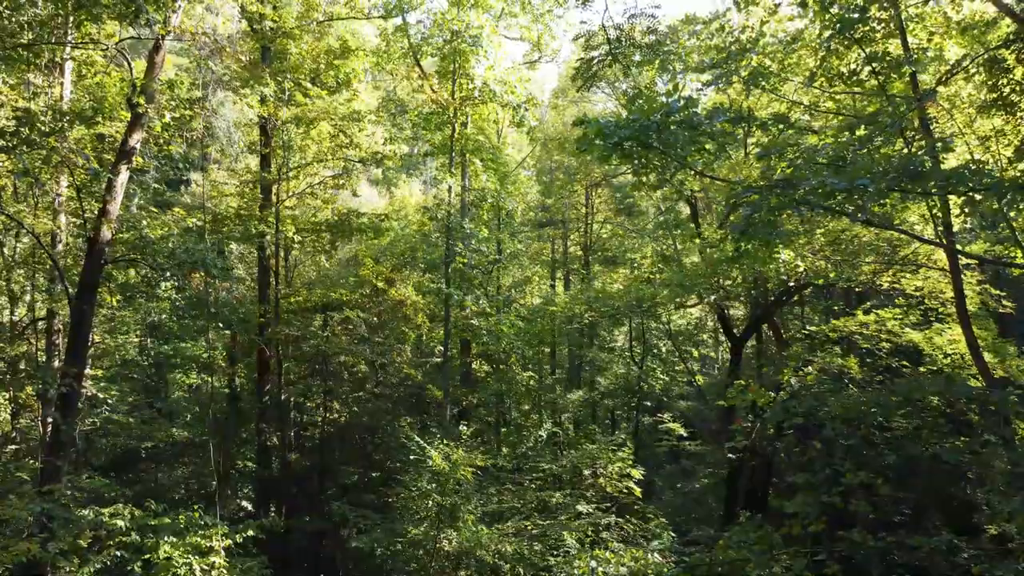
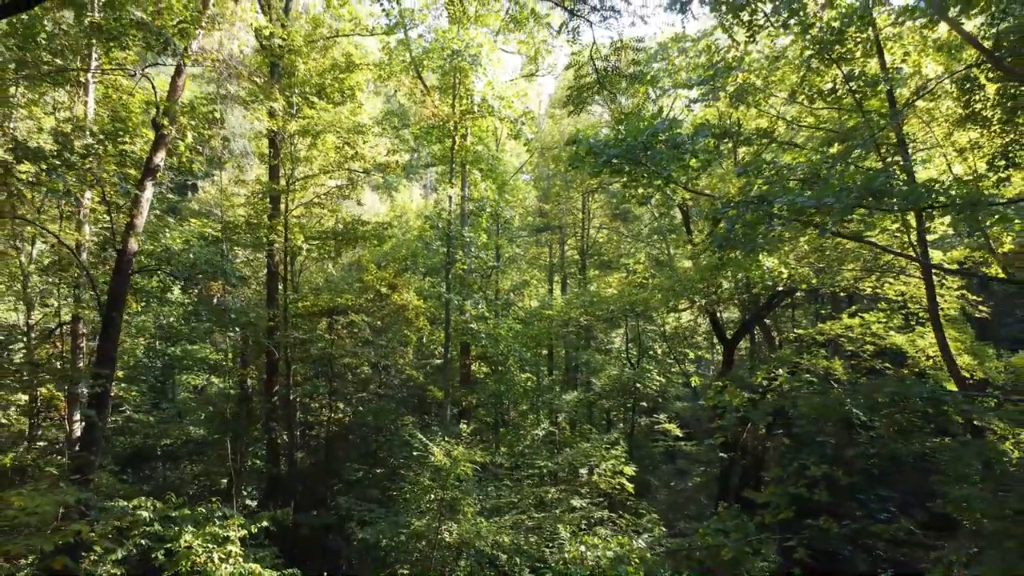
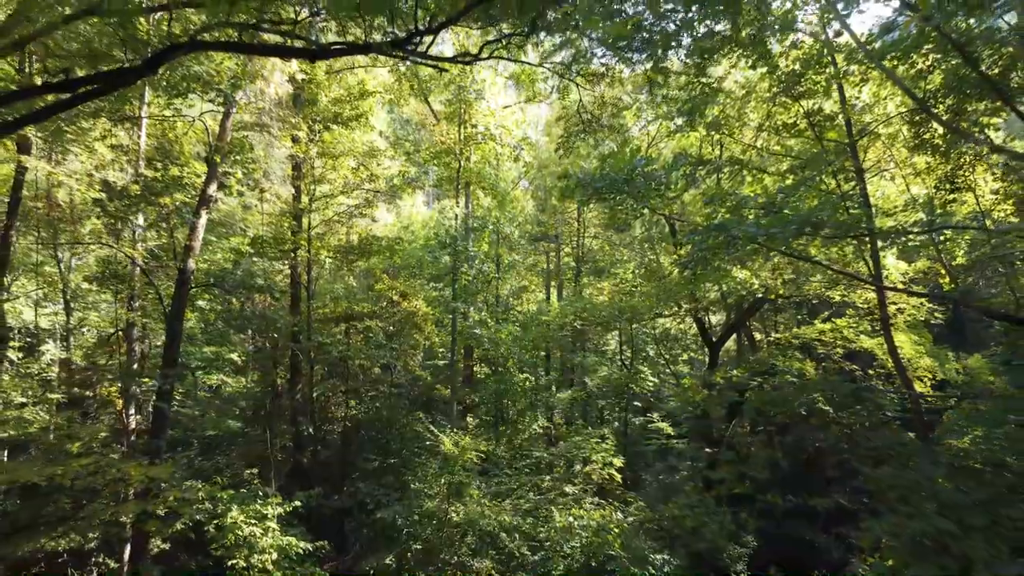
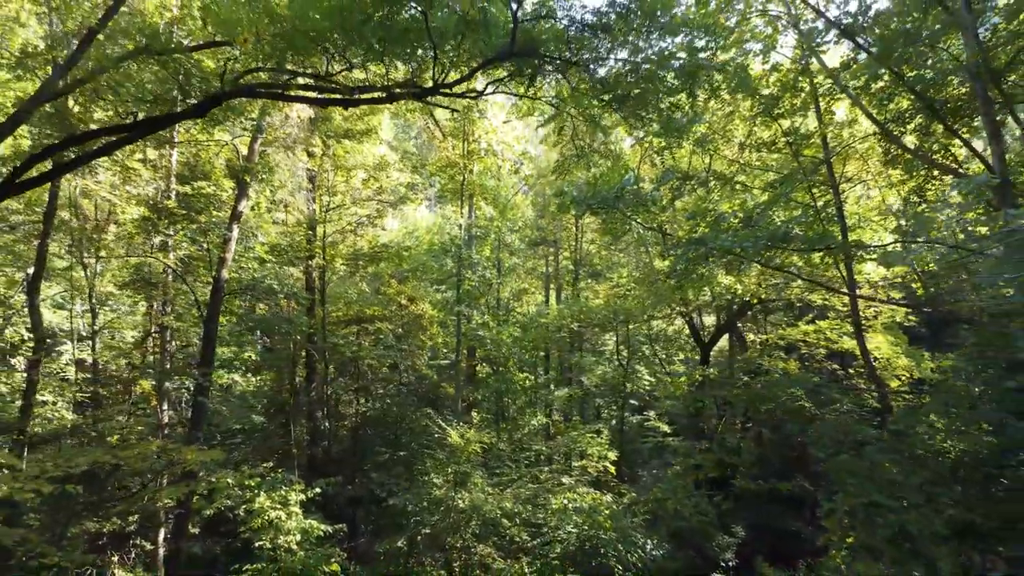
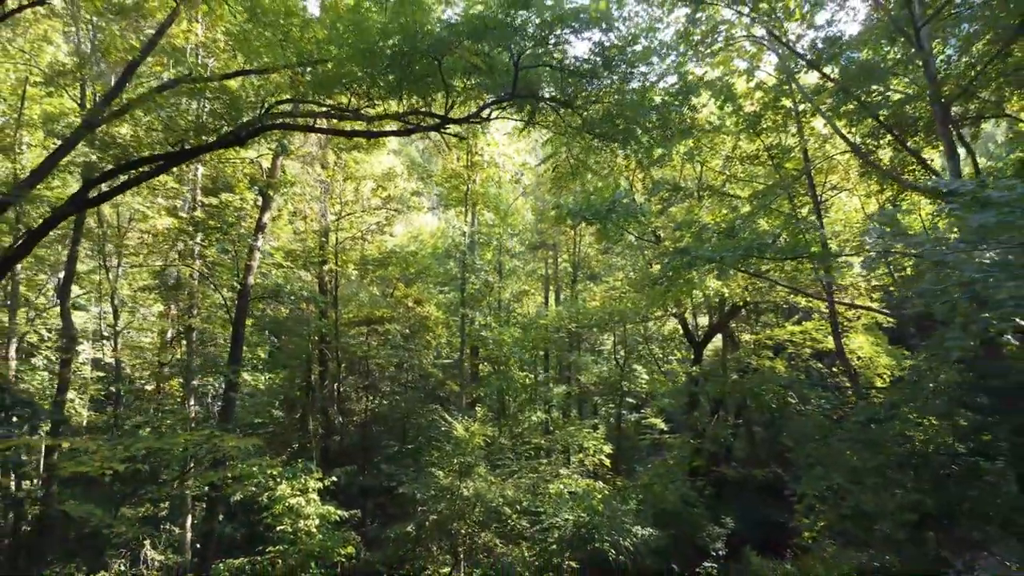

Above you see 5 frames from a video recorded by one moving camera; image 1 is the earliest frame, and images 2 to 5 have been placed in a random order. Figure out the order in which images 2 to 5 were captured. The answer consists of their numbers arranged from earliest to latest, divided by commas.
2, 3, 4, 5
